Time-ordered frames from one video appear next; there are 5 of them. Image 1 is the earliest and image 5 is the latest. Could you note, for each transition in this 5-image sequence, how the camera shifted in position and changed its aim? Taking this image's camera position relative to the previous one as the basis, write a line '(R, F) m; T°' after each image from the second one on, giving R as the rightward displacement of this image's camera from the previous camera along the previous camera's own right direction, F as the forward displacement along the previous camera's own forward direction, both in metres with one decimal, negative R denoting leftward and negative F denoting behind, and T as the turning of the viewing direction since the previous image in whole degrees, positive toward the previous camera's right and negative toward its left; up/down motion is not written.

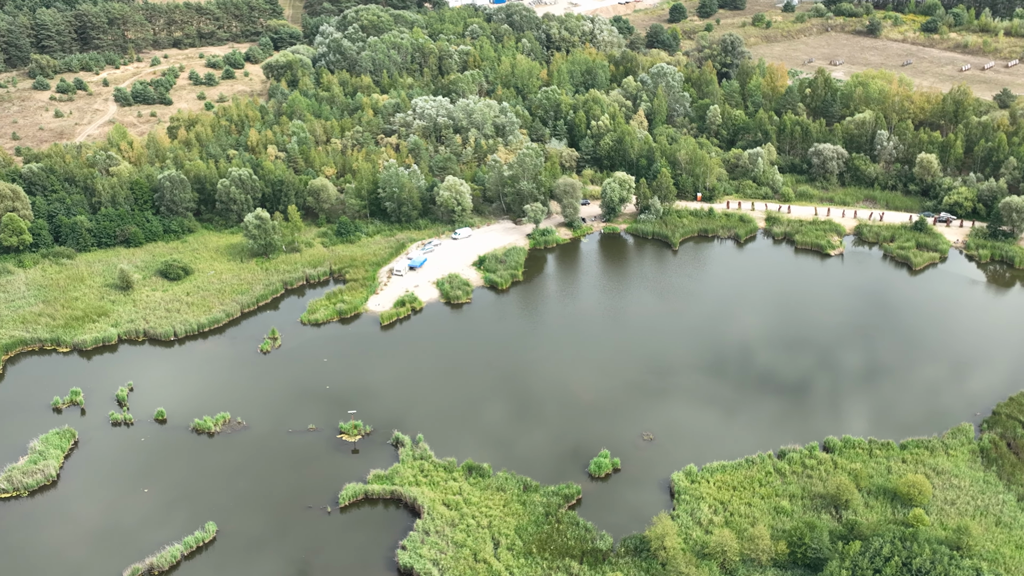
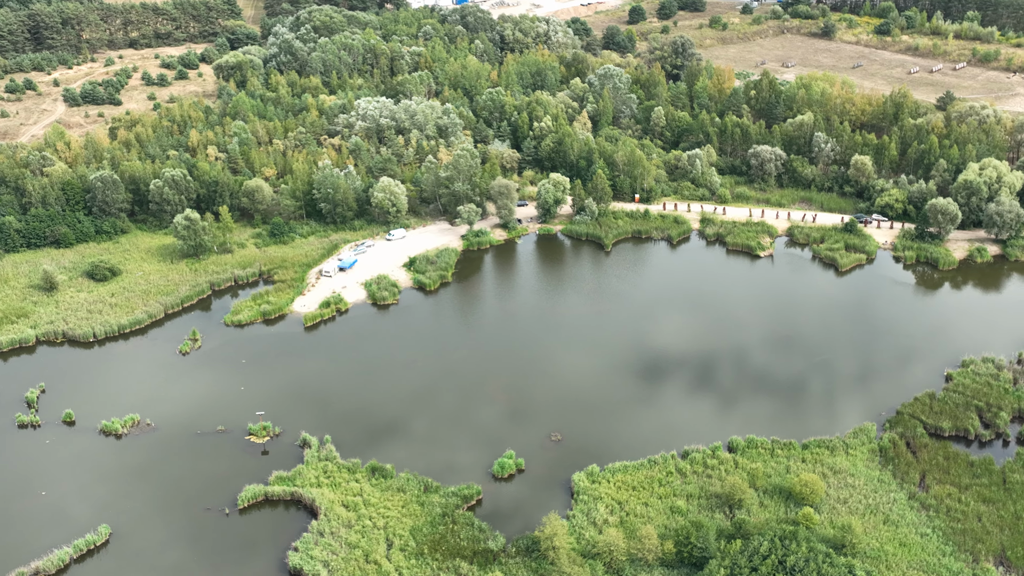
(+4.2, -0.3) m; +1°
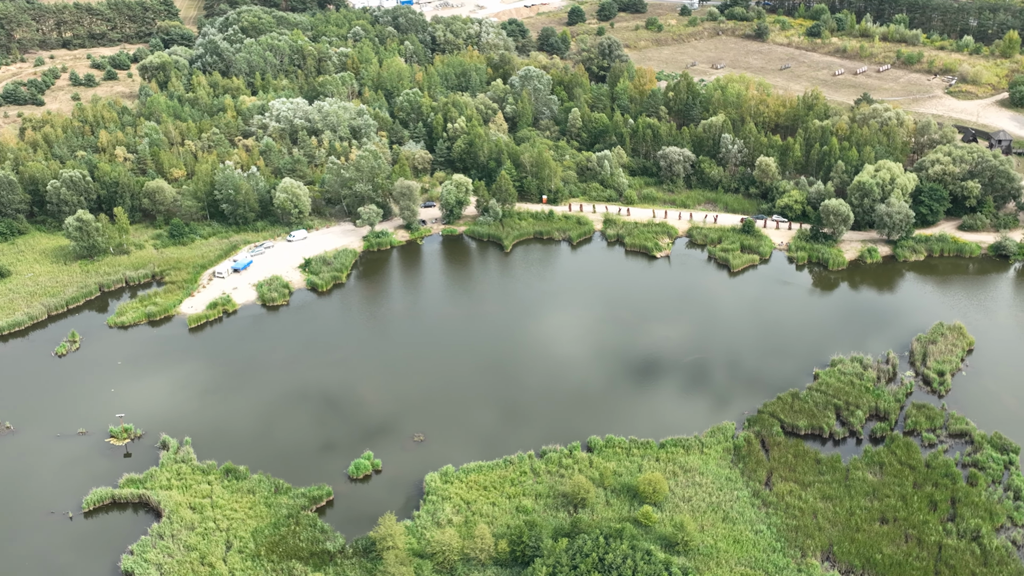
(+6.4, -0.3) m; +1°
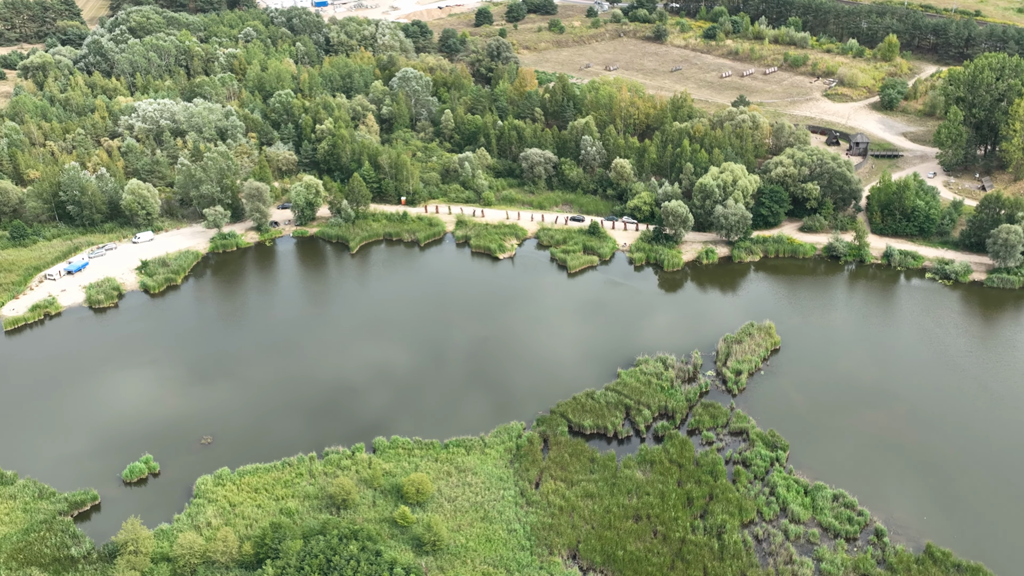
(+9.9, -0.4) m; +2°
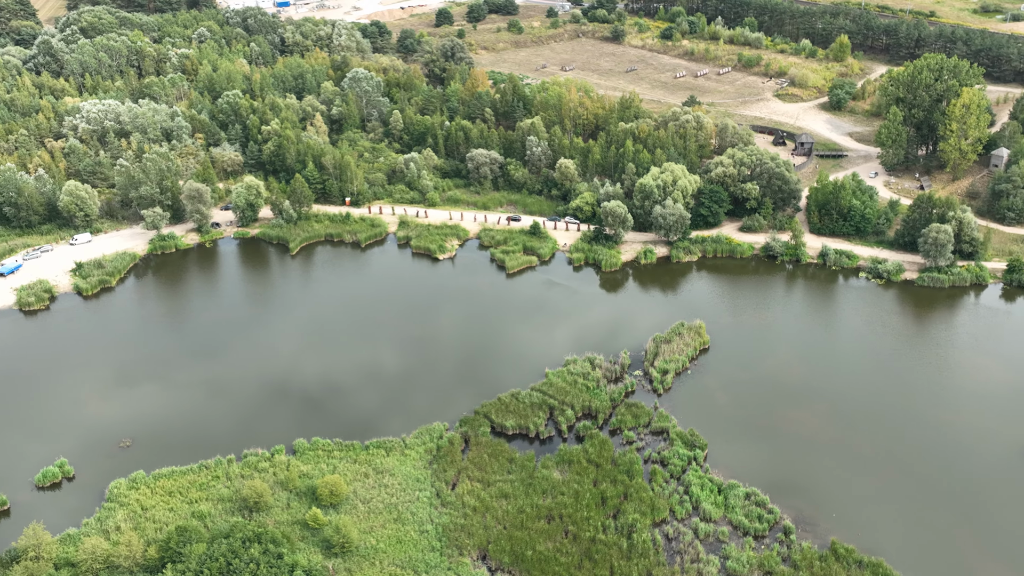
(+3.3, 0.0) m; +1°
